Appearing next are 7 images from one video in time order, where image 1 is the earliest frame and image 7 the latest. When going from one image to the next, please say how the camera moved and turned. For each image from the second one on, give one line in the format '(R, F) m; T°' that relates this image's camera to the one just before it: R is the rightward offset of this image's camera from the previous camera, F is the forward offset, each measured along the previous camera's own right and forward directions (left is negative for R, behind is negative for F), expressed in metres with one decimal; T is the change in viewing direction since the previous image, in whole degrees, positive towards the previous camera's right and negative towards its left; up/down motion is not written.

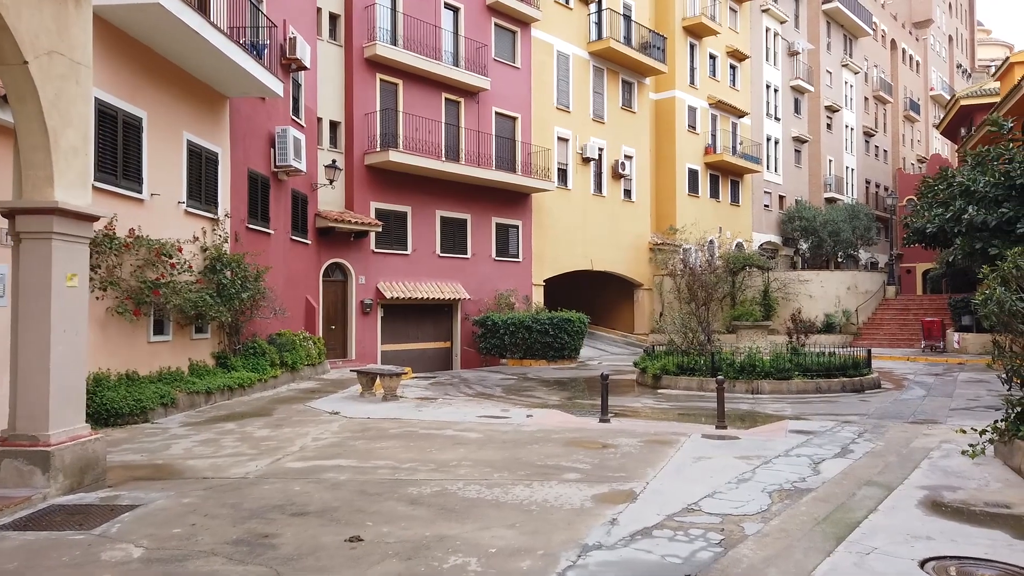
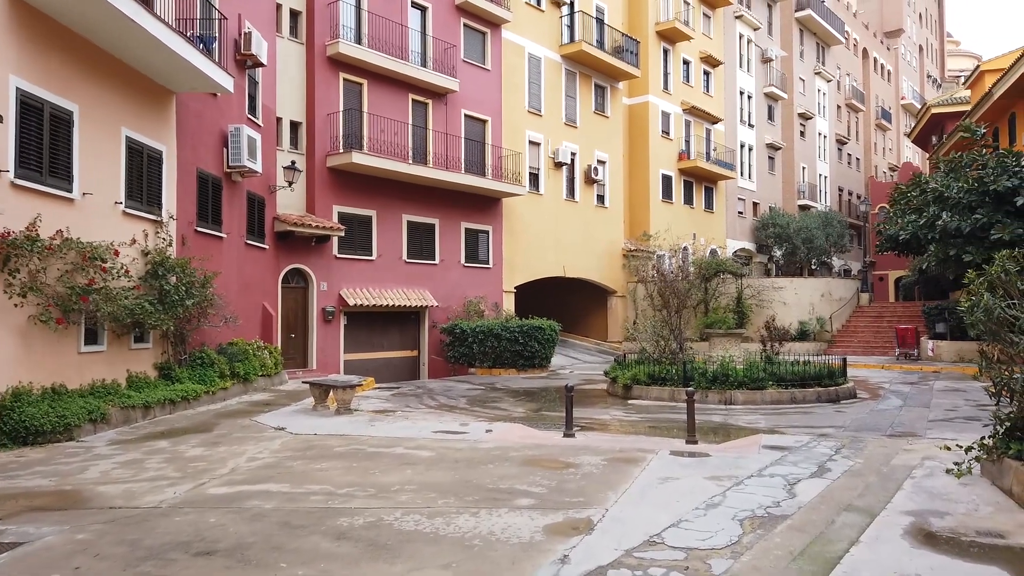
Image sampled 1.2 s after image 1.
(+0.3, +0.7) m; +2°
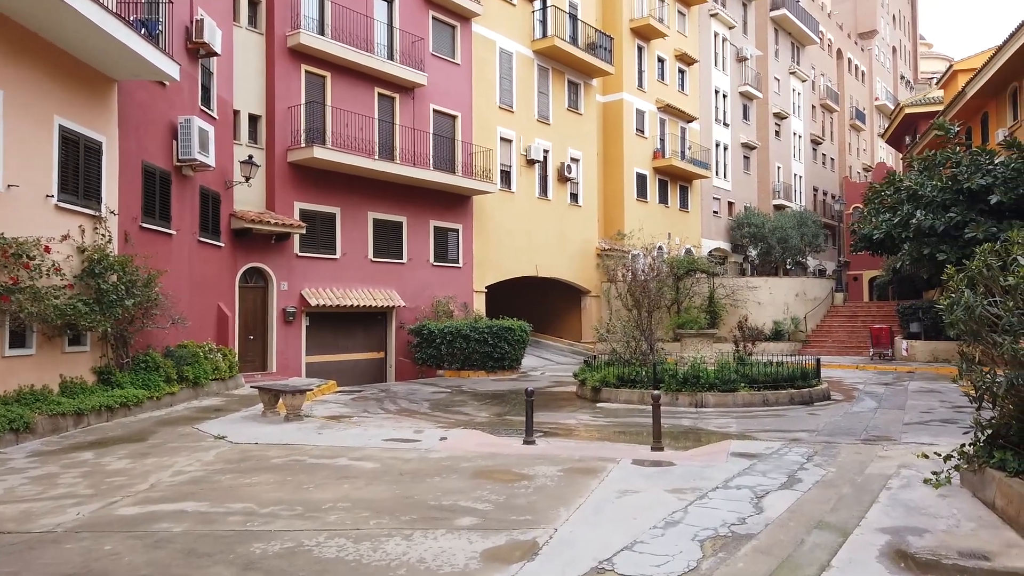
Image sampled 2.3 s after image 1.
(+0.3, +0.6) m; +2°
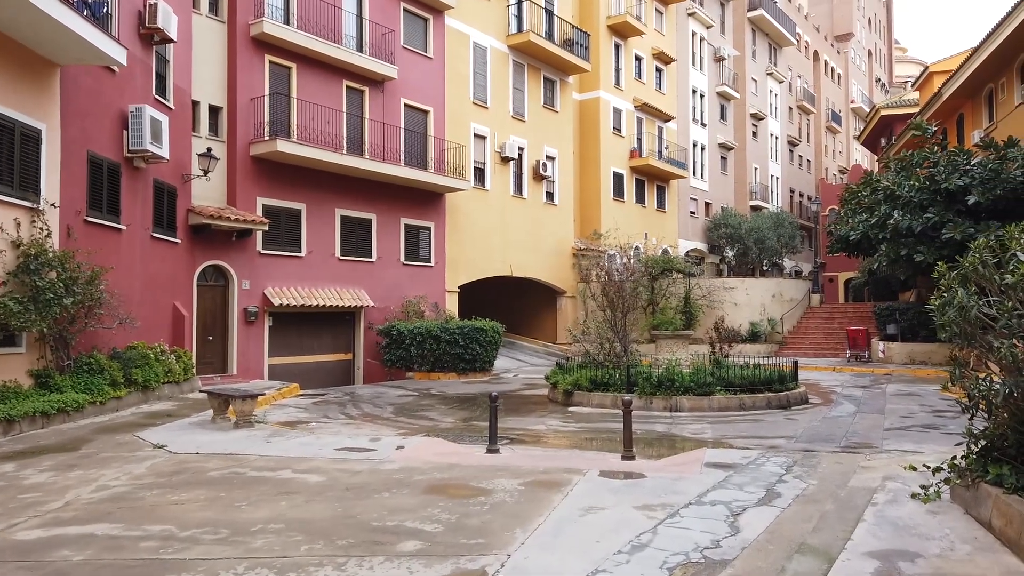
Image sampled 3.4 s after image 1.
(+0.2, +0.6) m; +2°
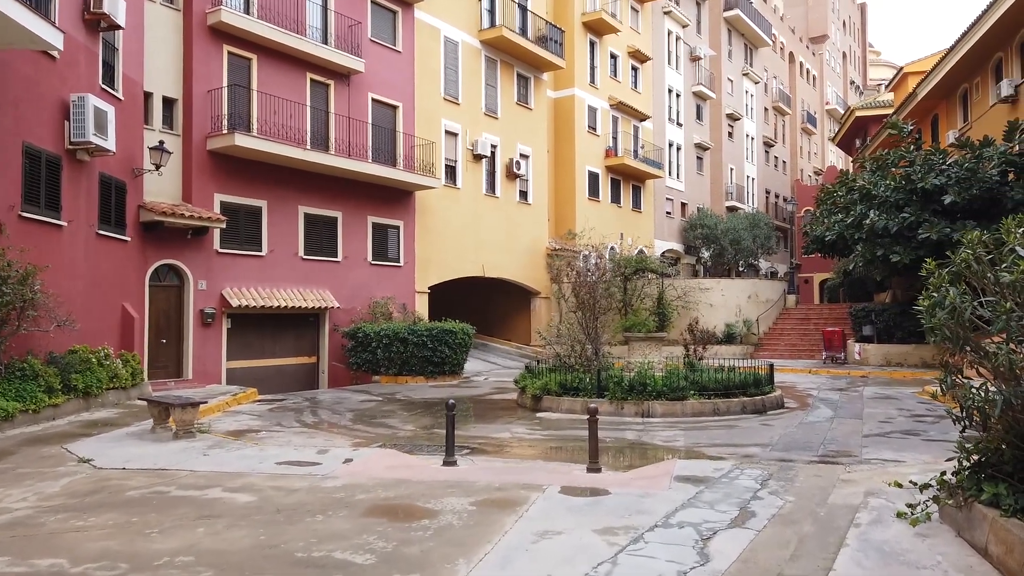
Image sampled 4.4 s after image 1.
(+0.2, +0.7) m; +2°
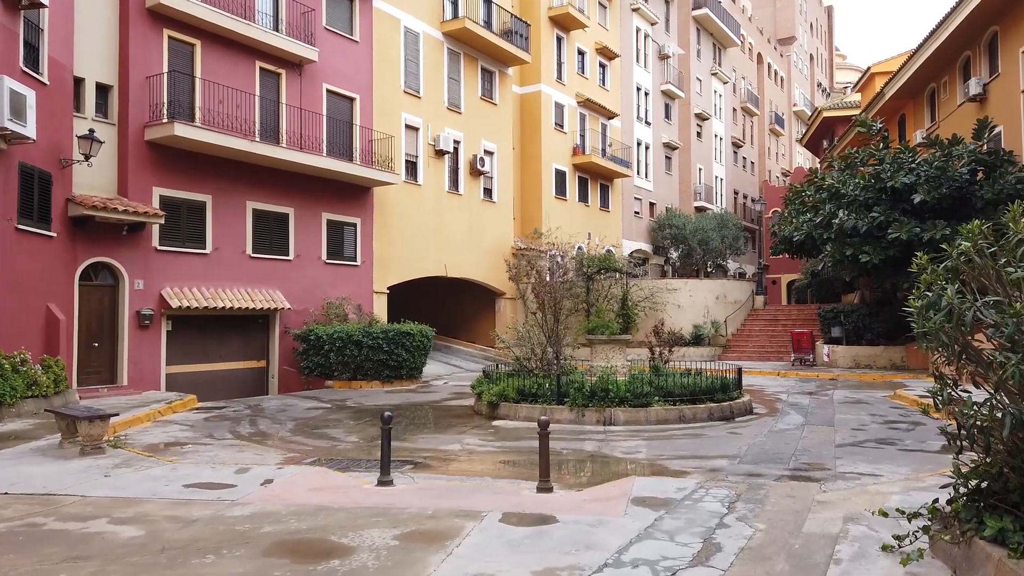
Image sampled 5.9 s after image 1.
(+0.3, +0.9) m; +2°
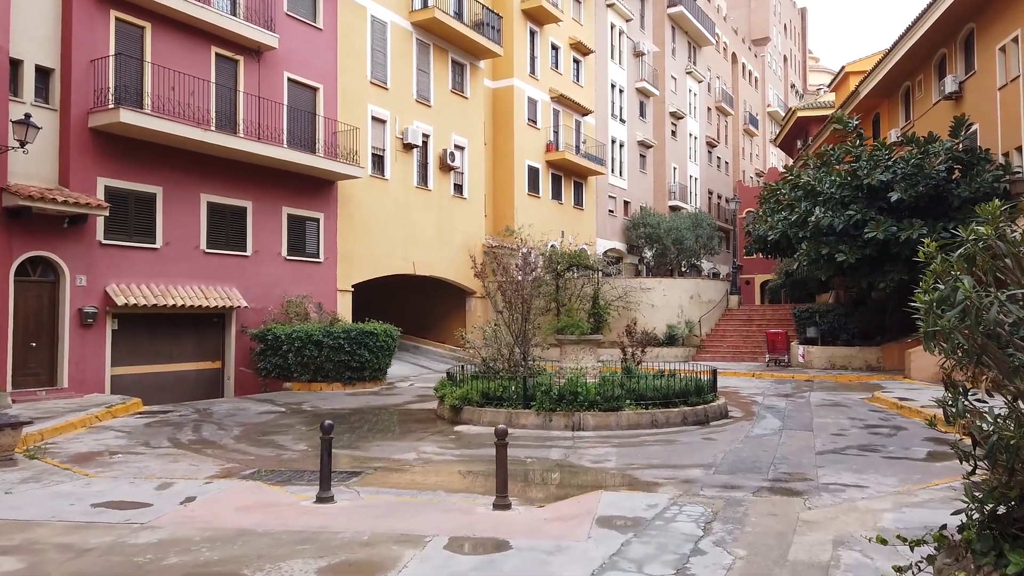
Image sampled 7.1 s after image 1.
(+0.2, +0.8) m; +2°
